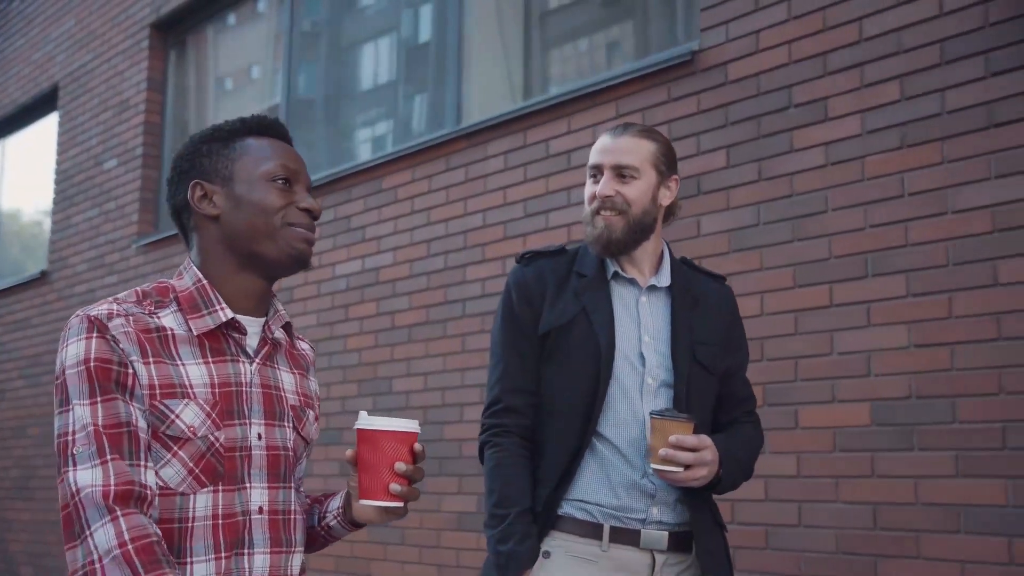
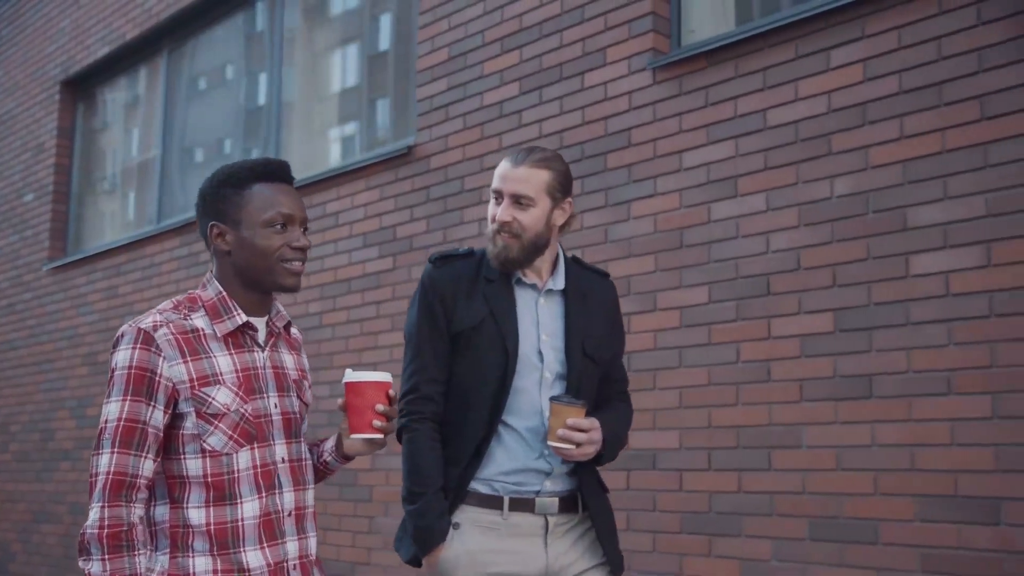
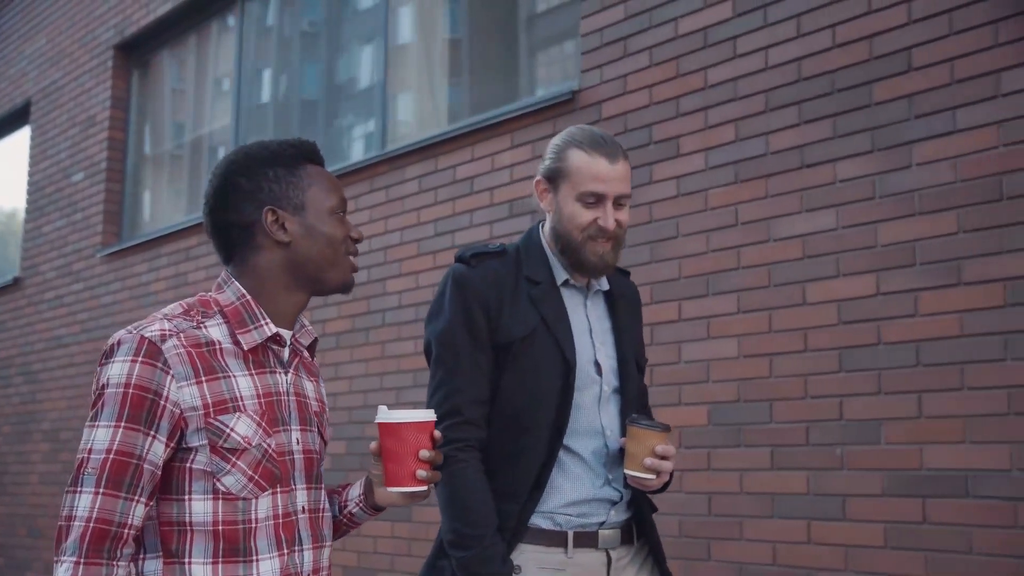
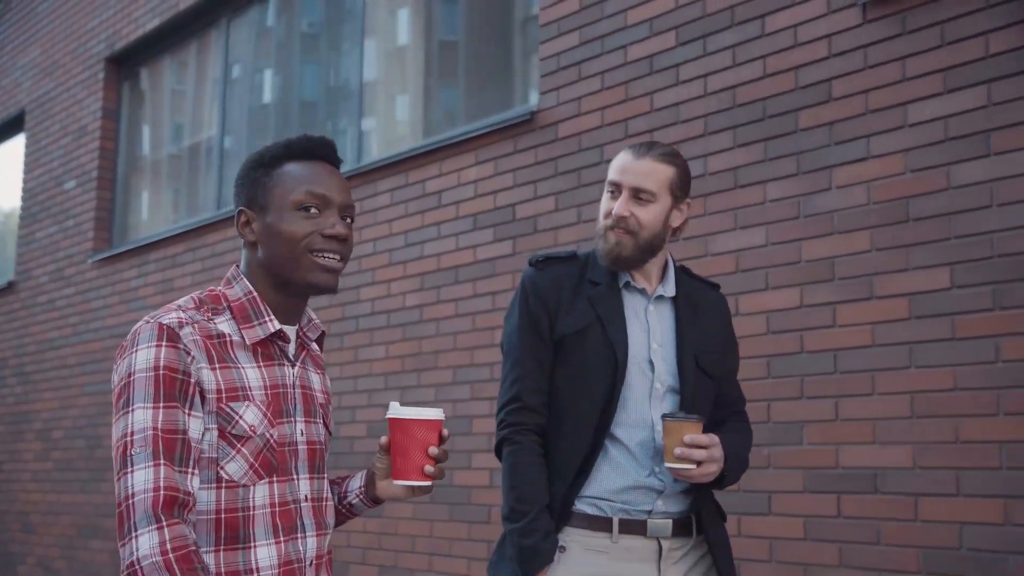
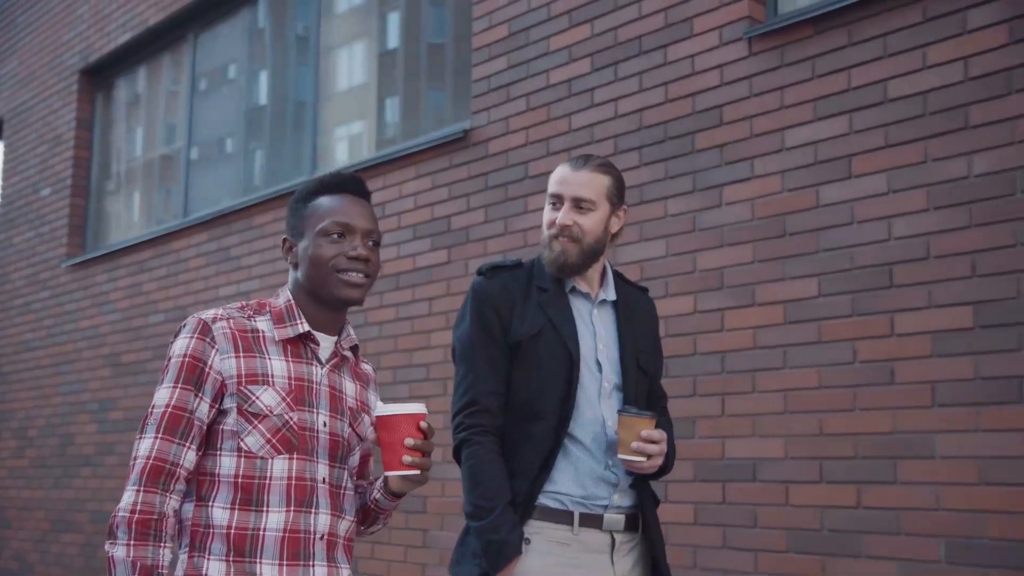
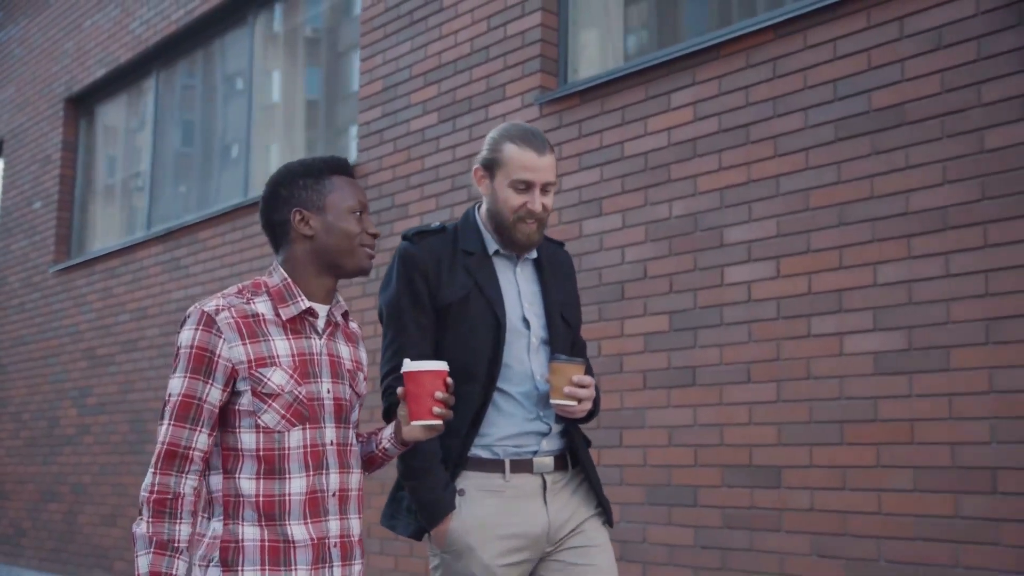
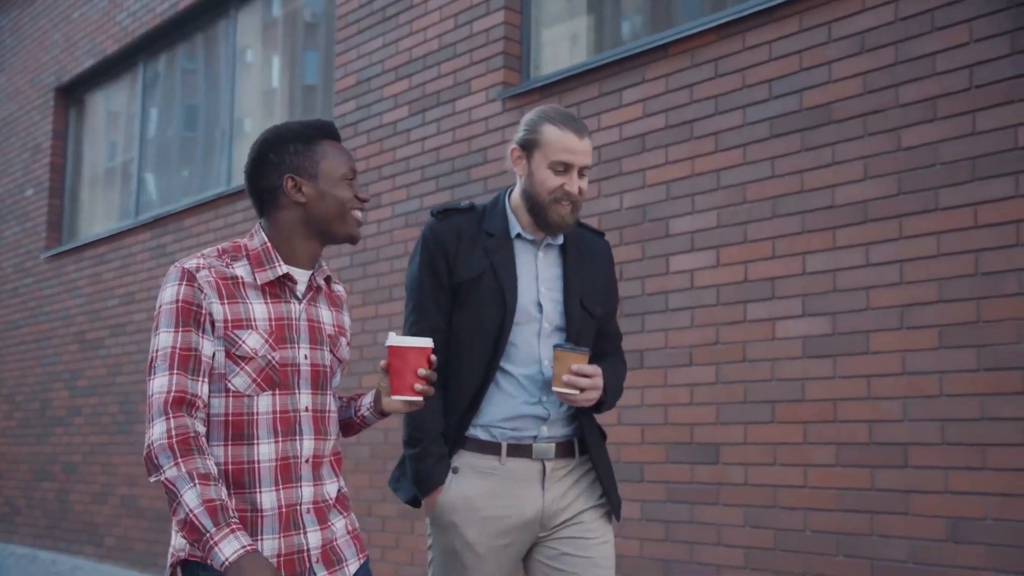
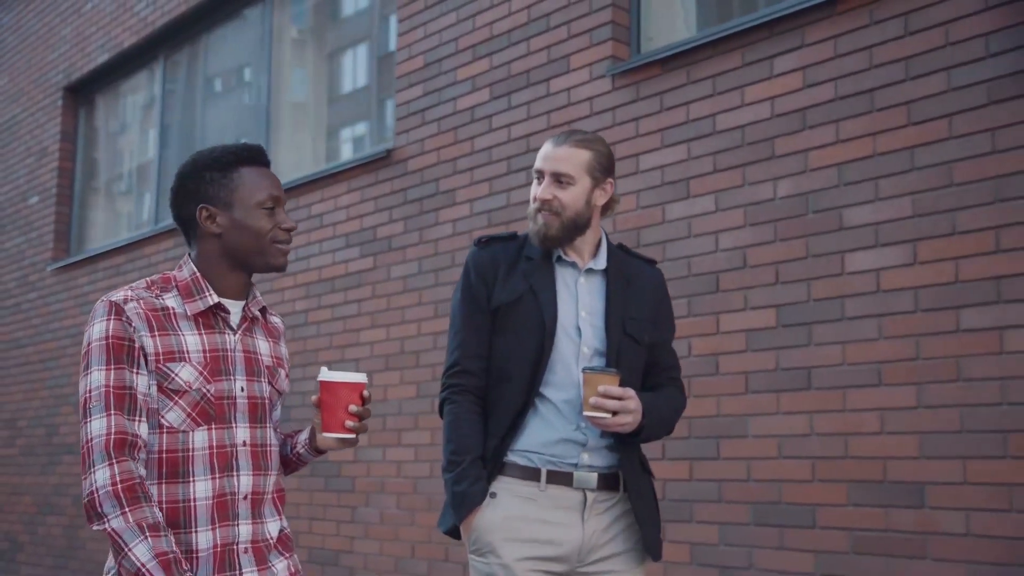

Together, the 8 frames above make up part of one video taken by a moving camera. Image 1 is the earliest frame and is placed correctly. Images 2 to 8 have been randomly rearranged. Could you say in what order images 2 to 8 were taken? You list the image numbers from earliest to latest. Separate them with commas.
3, 4, 5, 2, 8, 6, 7
